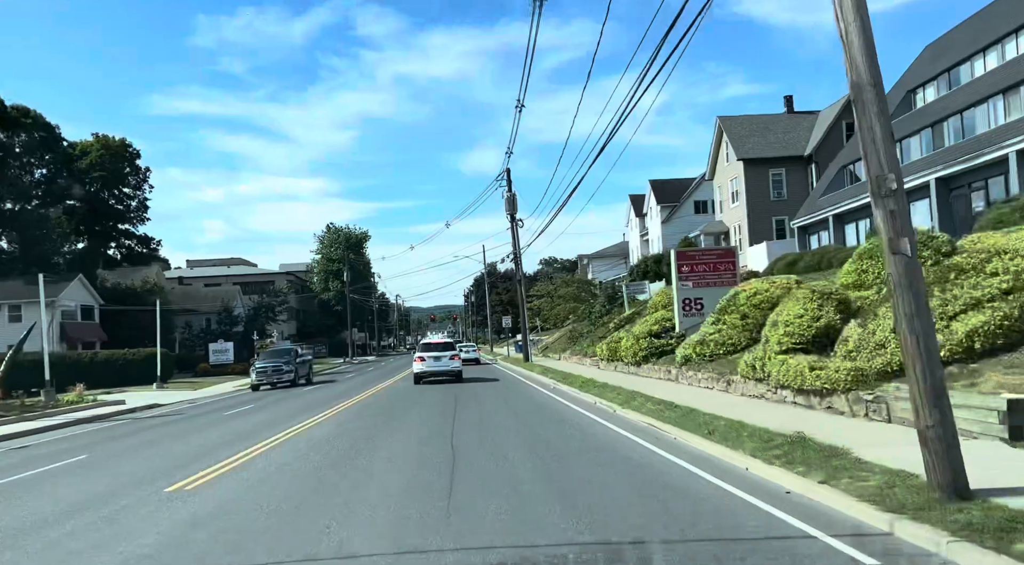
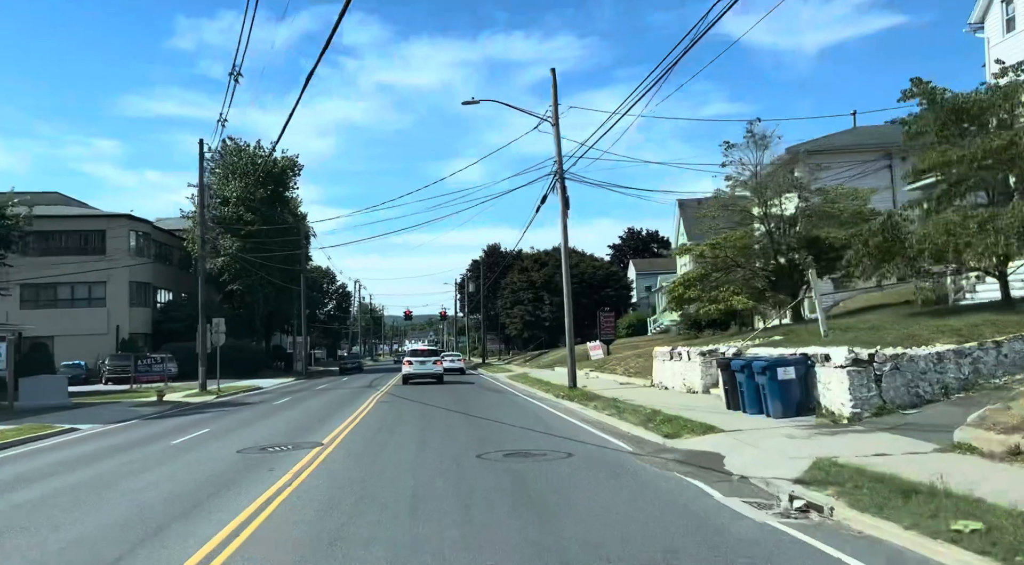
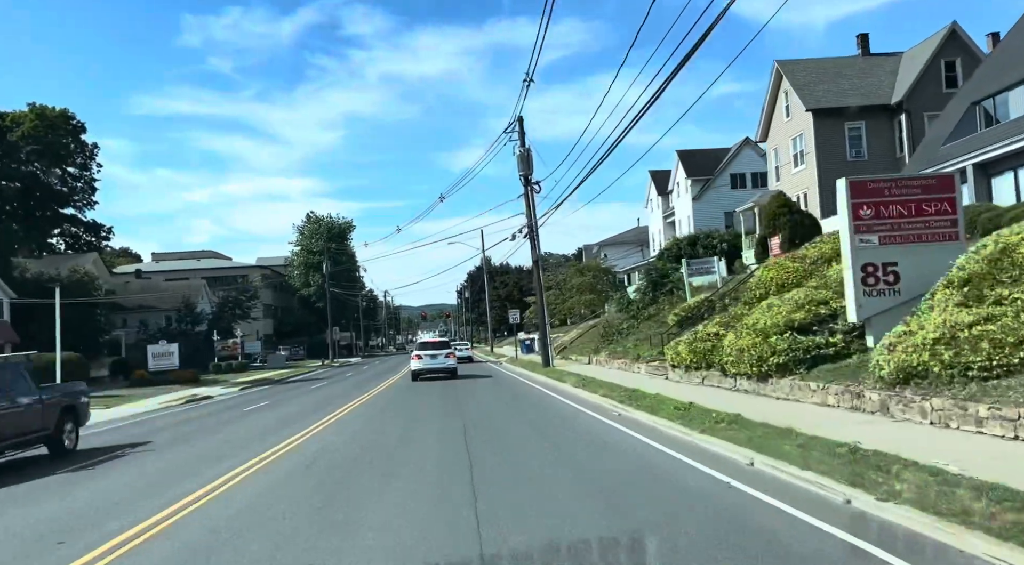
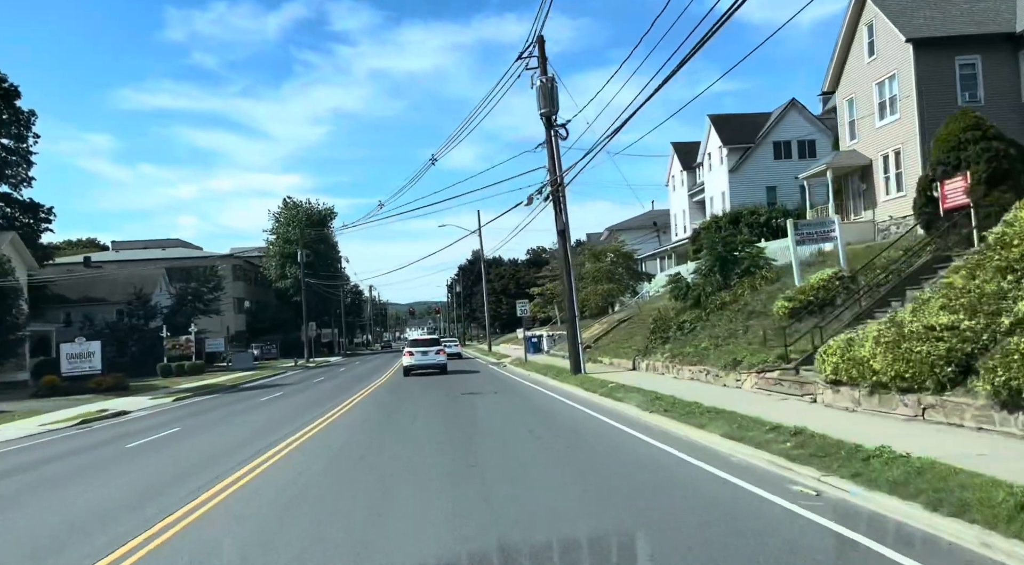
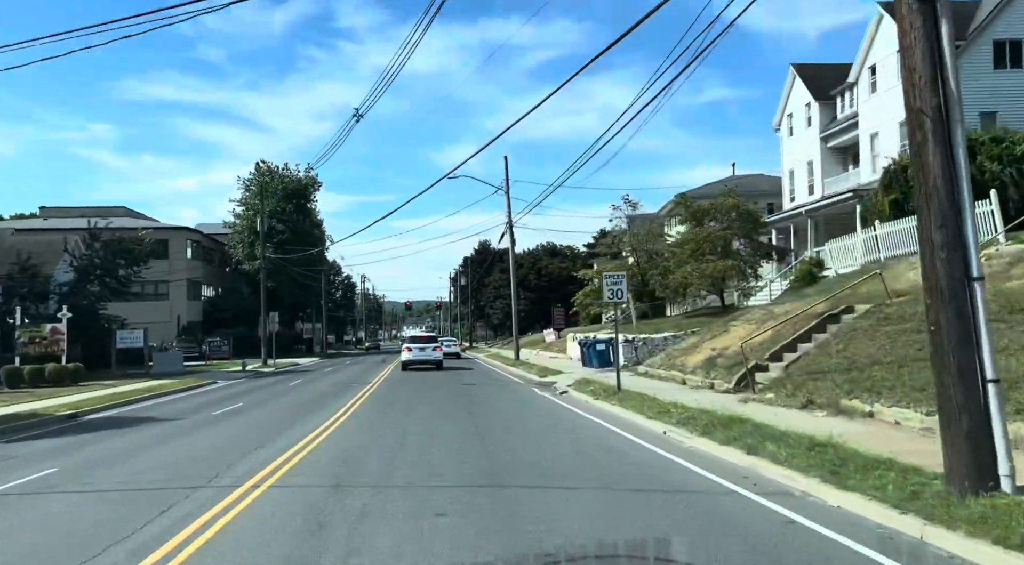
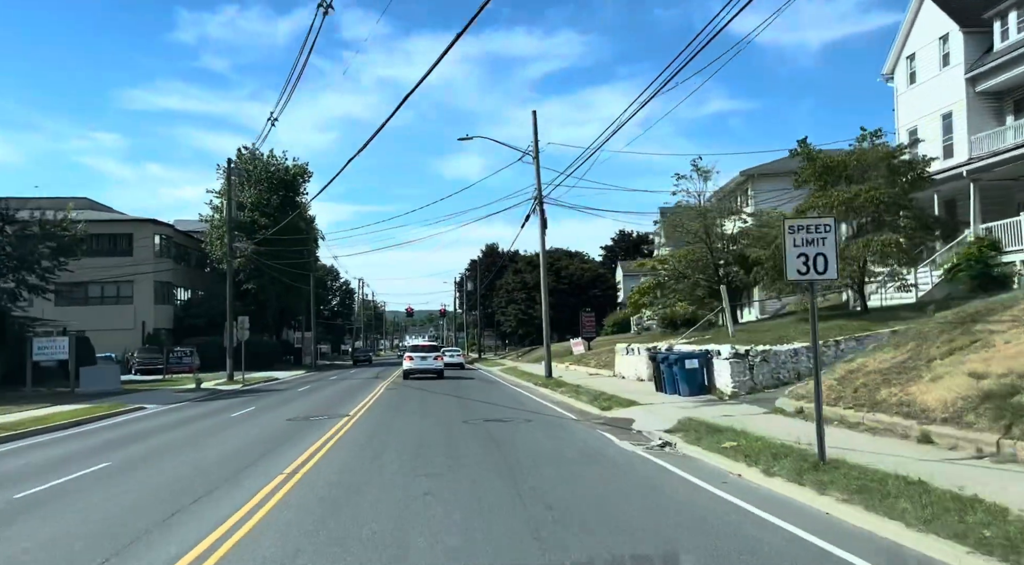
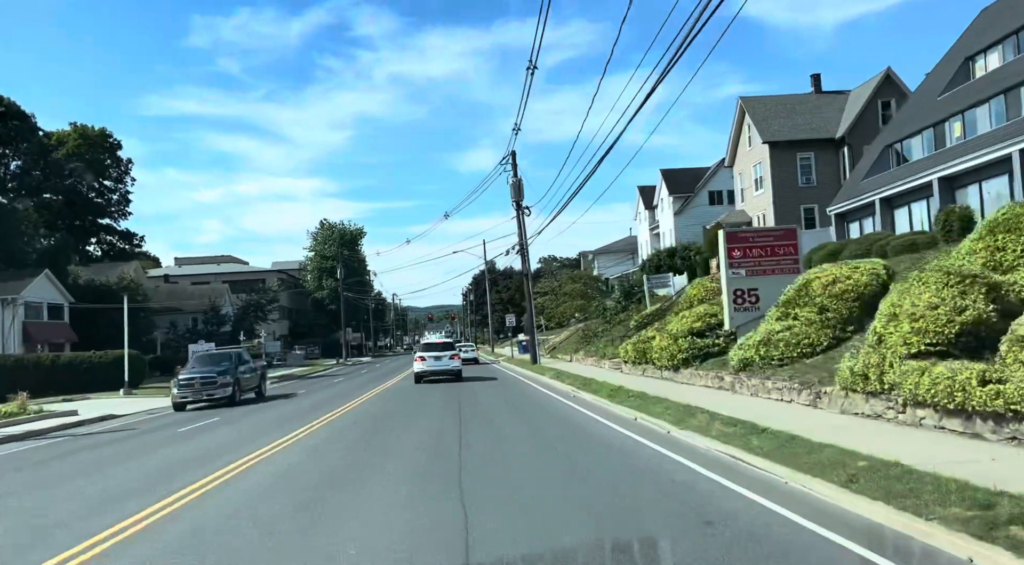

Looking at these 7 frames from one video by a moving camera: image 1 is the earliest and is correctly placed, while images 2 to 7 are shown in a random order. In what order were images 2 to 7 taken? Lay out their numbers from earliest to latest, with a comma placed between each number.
7, 3, 4, 5, 6, 2
